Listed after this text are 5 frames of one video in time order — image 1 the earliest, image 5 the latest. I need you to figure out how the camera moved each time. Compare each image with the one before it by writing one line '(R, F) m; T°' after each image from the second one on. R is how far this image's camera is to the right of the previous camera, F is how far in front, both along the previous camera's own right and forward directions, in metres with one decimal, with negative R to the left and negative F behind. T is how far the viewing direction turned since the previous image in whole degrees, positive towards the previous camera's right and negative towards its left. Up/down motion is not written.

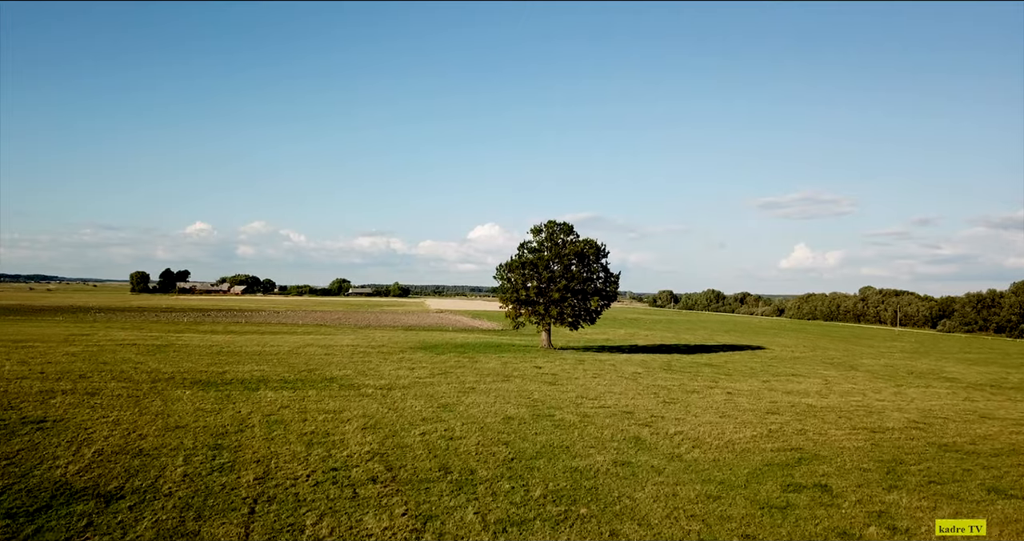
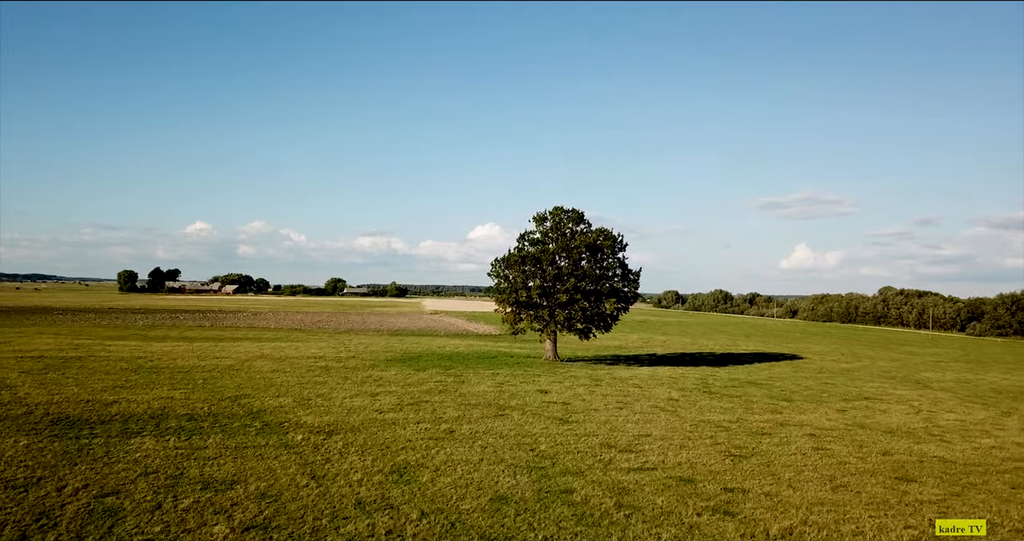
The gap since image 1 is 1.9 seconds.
(+0.2, +8.6) m; 0°
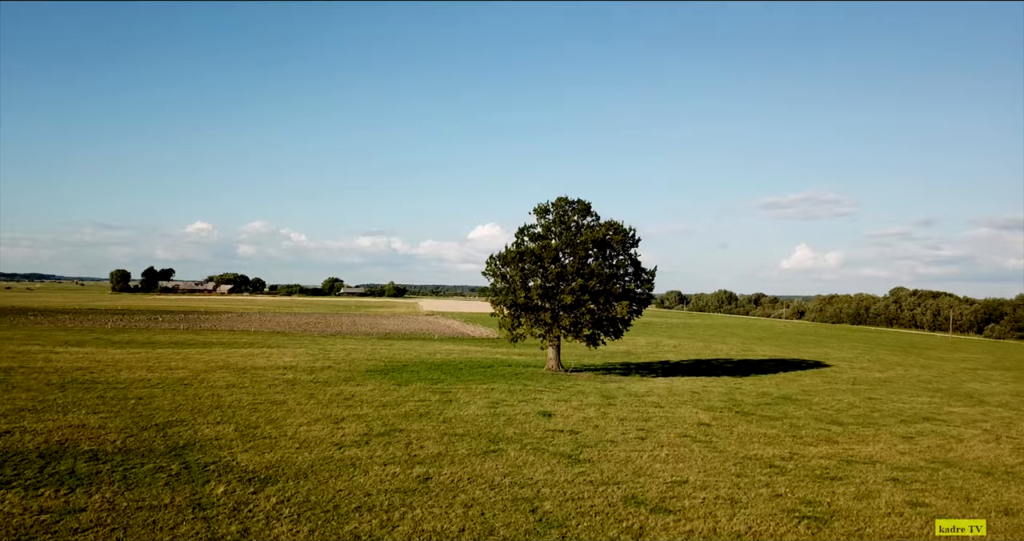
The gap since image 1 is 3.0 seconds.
(+0.1, +4.8) m; 0°
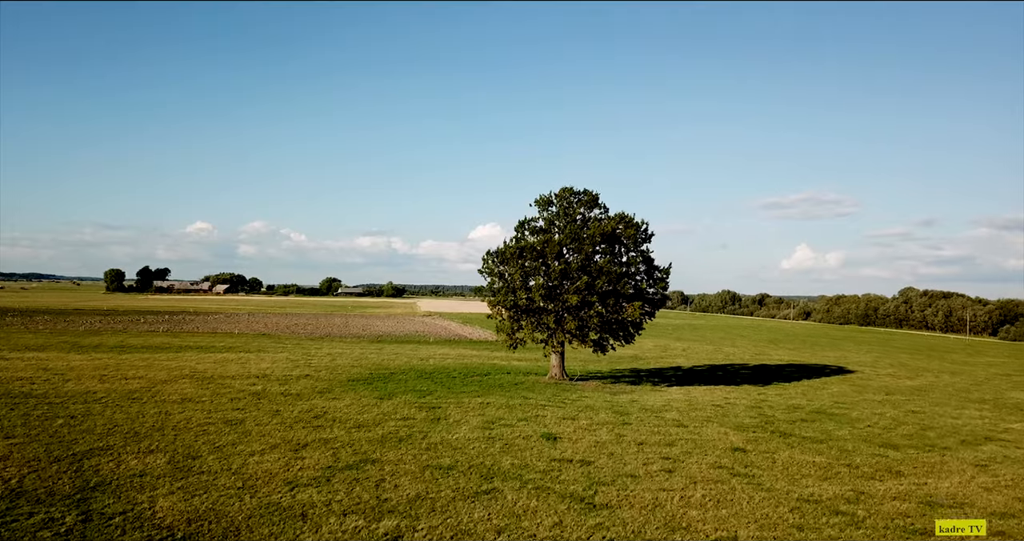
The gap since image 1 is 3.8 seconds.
(+0.1, +3.6) m; 0°
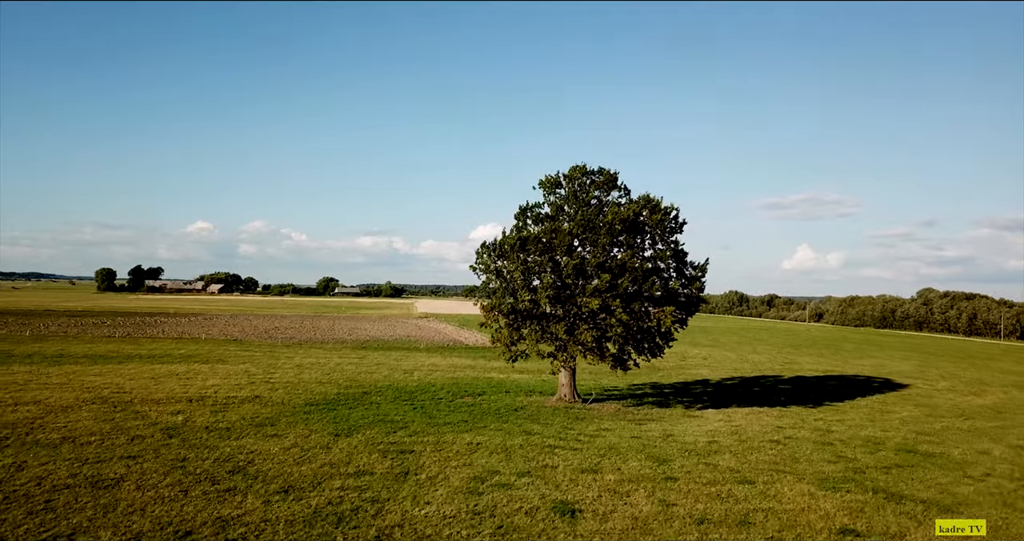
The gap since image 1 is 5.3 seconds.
(+0.1, +6.3) m; 0°
